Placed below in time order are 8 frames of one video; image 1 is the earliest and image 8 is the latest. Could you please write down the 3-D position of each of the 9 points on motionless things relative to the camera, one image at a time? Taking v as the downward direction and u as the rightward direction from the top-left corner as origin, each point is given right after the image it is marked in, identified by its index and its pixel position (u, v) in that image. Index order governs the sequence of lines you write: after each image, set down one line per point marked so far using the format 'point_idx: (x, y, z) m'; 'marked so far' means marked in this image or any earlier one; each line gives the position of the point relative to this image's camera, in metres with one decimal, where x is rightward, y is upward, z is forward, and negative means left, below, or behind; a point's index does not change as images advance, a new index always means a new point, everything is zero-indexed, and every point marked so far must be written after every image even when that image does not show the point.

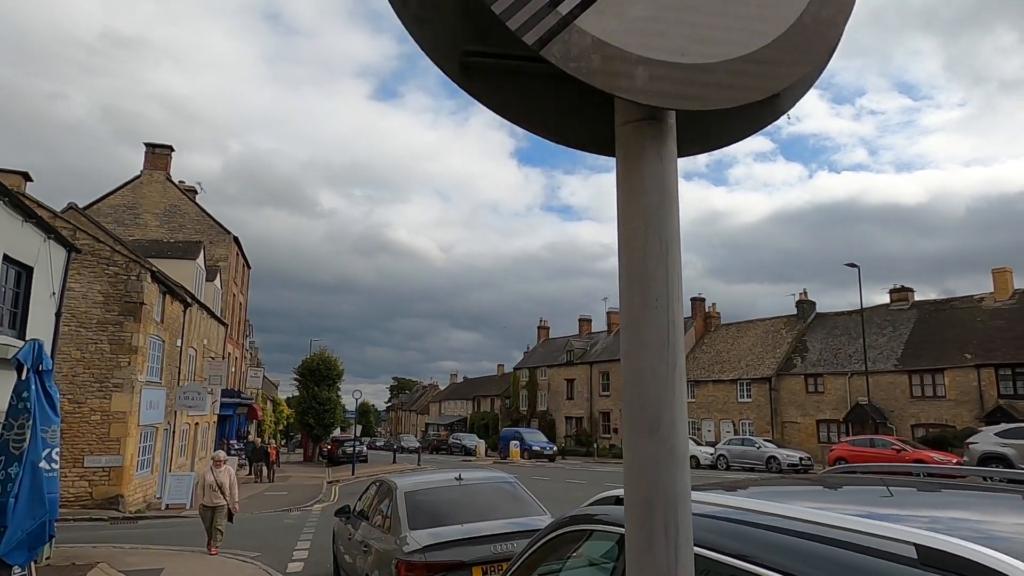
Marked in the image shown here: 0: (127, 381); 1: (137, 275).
0: (-10.4, -2.5, +17.8) m
1: (-10.4, +0.4, +18.4) m
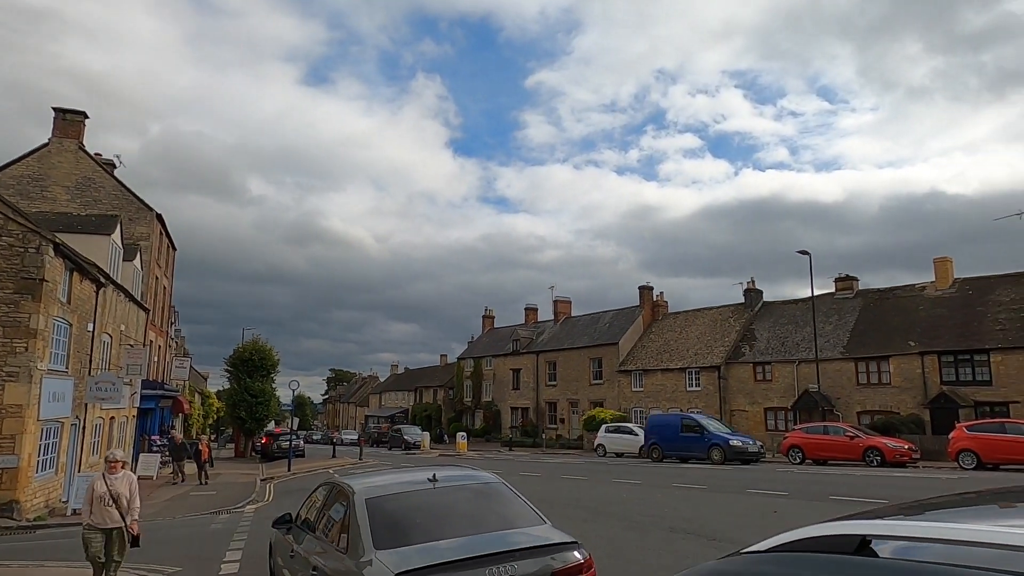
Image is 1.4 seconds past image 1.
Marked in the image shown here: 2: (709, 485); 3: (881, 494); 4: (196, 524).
0: (-11.4, -1.9, +15.4) m
1: (-11.4, +1.0, +15.9) m
2: (+5.5, -5.5, +18.5) m
3: (+8.9, -5.0, +16.0) m
4: (-7.3, -5.5, +15.6) m
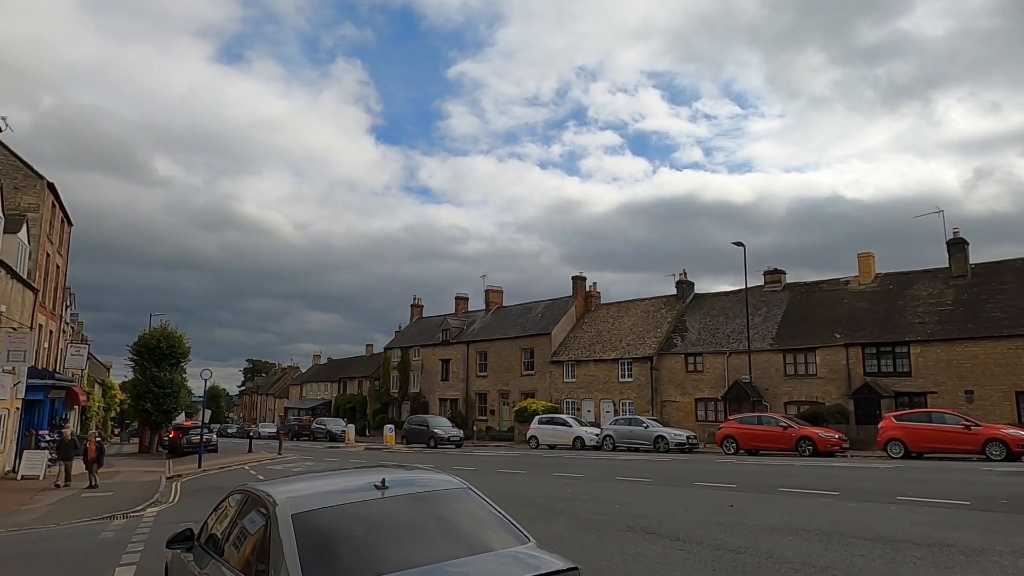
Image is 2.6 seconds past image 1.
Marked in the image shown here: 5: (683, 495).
0: (-12.6, -1.2, +12.9) m
1: (-12.6, +1.6, +13.3) m
2: (+3.8, -5.1, +17.9) m
3: (+7.5, -4.7, +15.7) m
4: (-8.6, -4.9, +13.6) m
5: (+3.6, -4.4, +14.1) m
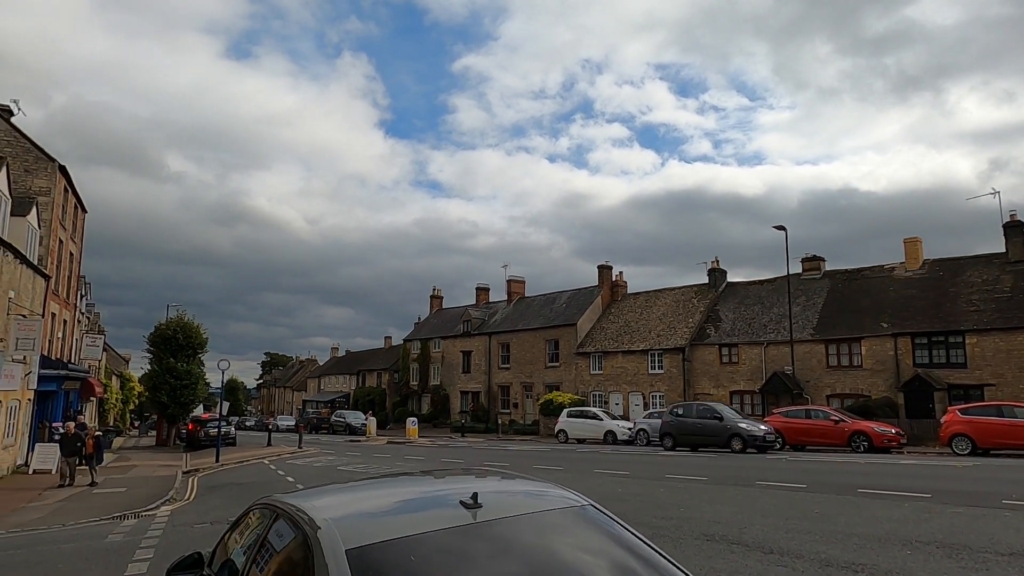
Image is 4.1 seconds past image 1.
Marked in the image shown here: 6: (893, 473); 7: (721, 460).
0: (-11.7, -0.8, +11.7) m
1: (-11.7, +2.0, +12.1) m
2: (+4.8, -4.6, +16.3) m
3: (+8.4, -4.2, +14.1) m
4: (-7.7, -4.5, +12.3) m
5: (+4.5, -4.0, +12.6) m
6: (+9.1, -4.5, +16.0) m
7: (+6.2, -5.1, +19.6) m
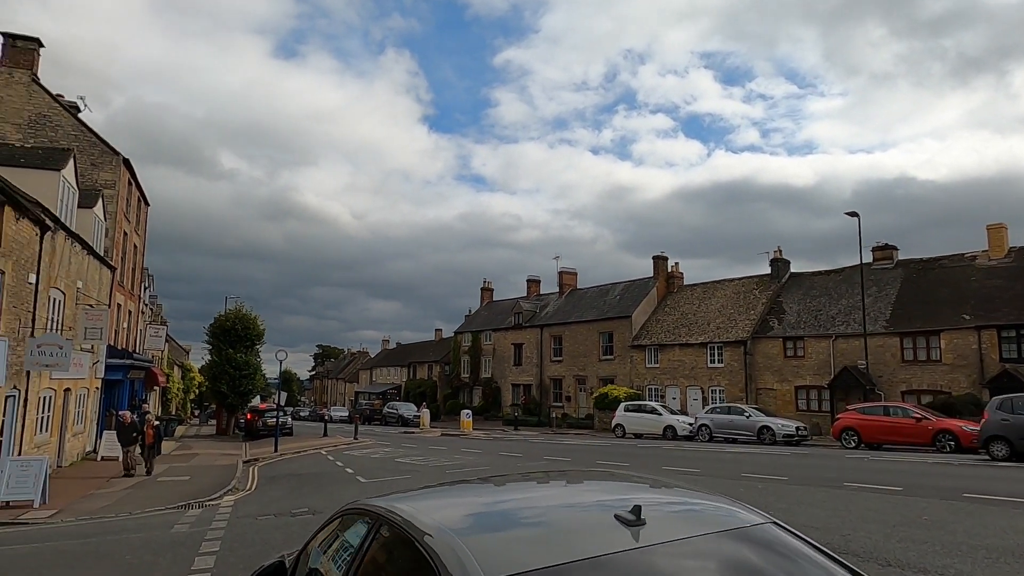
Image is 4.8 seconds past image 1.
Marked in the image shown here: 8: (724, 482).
0: (-10.4, -0.6, +11.8) m
1: (-10.4, +2.3, +12.2) m
2: (+6.4, -4.3, +15.3) m
3: (+9.8, -3.9, +12.9) m
4: (-6.4, -4.3, +12.2) m
5: (+5.8, -3.7, +11.6) m
6: (+10.6, -4.2, +14.7) m
7: (+7.9, -4.8, +18.5) m
8: (+4.5, -4.1, +14.1) m
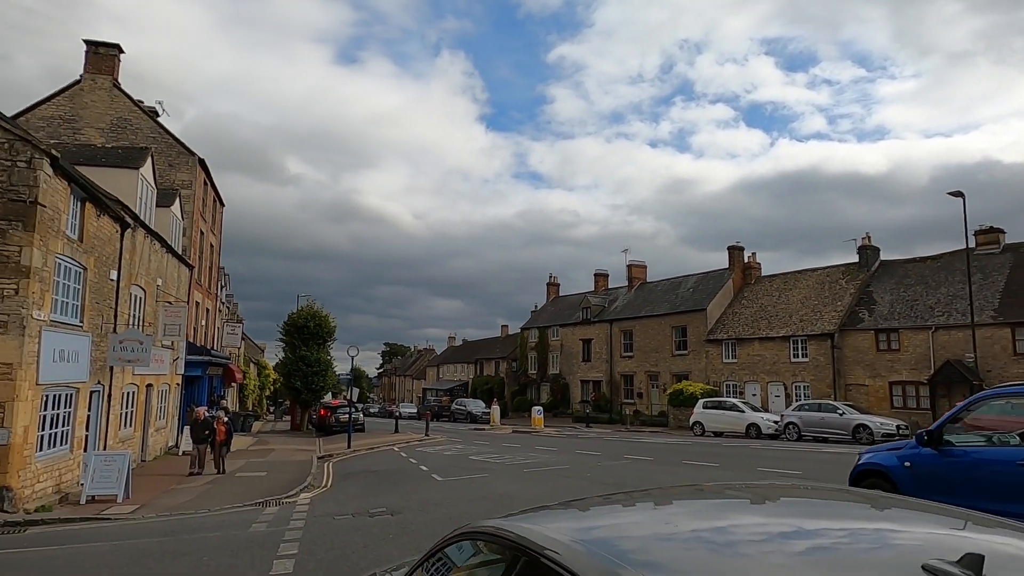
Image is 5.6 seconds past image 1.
0: (-8.9, -0.5, +11.9) m
1: (-9.0, +2.4, +12.3) m
2: (+8.2, -4.0, +13.8) m
3: (+11.3, -3.5, +11.1) m
4: (-4.9, -4.1, +11.9) m
5: (+7.3, -3.4, +10.1) m
6: (+12.4, -3.8, +12.7) m
7: (+10.0, -4.4, +16.8) m
8: (+6.2, -3.8, +12.8) m
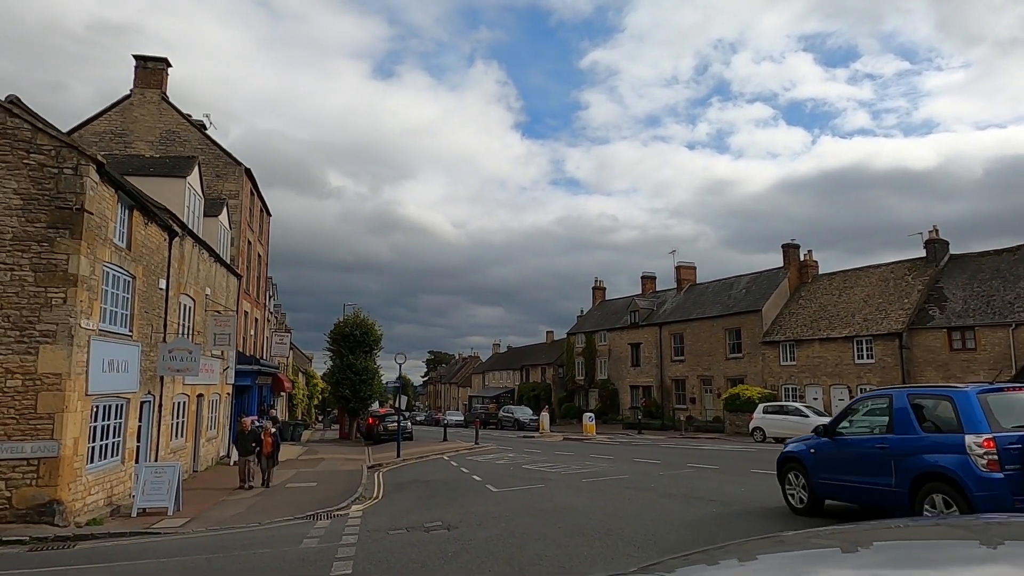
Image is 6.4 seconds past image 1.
0: (-7.9, -0.7, +11.7) m
1: (-8.0, +2.2, +12.1) m
2: (+9.4, -3.8, +12.5) m
3: (+12.3, -3.2, +9.6) m
4: (-3.8, -4.2, +11.4) m
5: (+8.2, -3.2, +8.9) m
6: (+13.4, -3.5, +11.2) m
7: (+11.4, -4.2, +15.4) m
8: (+7.3, -3.7, +11.6) m
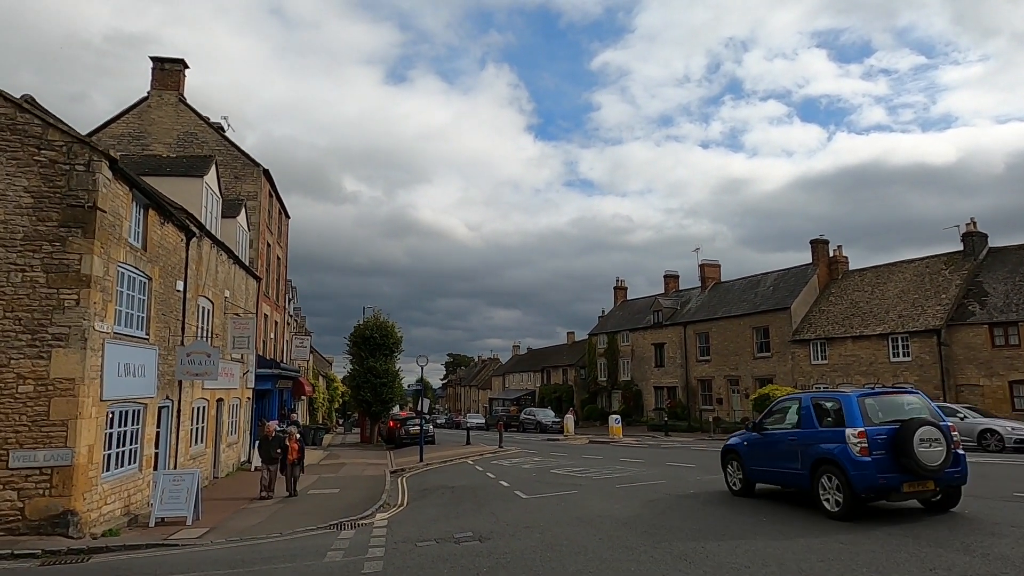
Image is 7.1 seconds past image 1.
0: (-7.4, -0.7, +11.2) m
1: (-7.5, +2.2, +11.6) m
2: (+10.0, -3.6, +11.5) m
3: (+12.8, -3.0, +8.5) m
4: (-3.2, -4.2, +10.8) m
5: (+8.7, -3.0, +8.0) m
6: (+14.0, -3.2, +10.1) m
7: (+12.1, -4.0, +14.4) m
8: (+7.9, -3.5, +10.7) m
